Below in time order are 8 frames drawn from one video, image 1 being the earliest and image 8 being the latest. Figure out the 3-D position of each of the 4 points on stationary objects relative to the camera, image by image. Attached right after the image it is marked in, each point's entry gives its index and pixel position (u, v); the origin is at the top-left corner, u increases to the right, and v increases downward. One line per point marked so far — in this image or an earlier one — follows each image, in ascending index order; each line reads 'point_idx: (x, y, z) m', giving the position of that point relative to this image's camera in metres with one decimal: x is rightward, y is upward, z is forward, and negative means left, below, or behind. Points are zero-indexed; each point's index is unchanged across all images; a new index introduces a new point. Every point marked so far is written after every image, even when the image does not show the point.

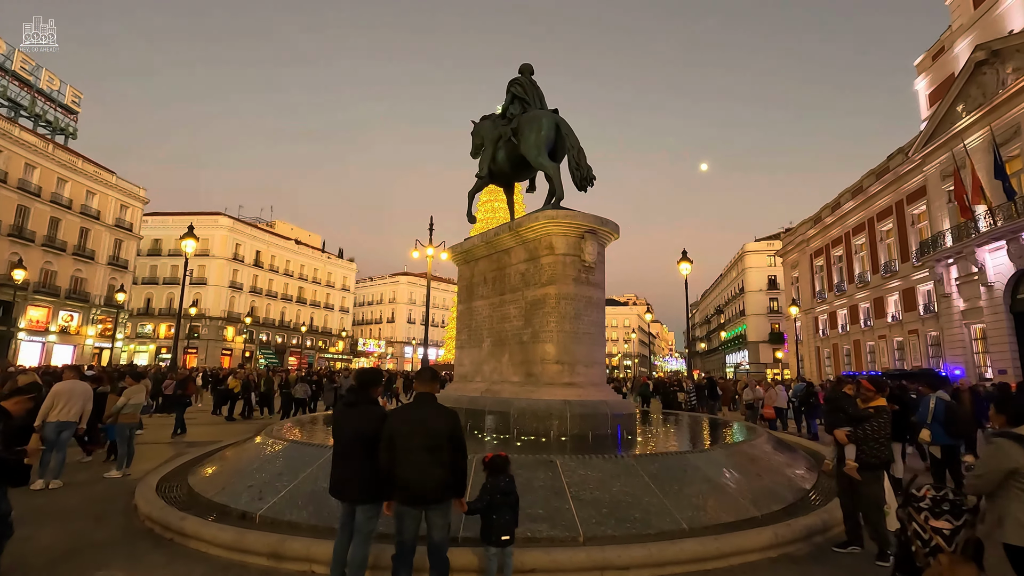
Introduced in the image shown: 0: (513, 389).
0: (0.0, -1.5, +8.1) m
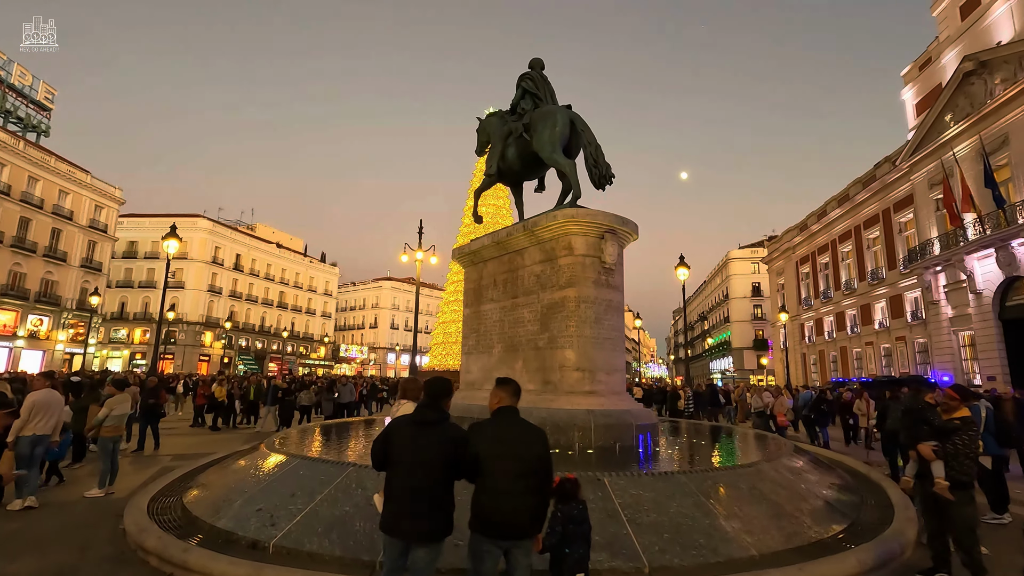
0: (+0.2, -1.6, +7.7) m
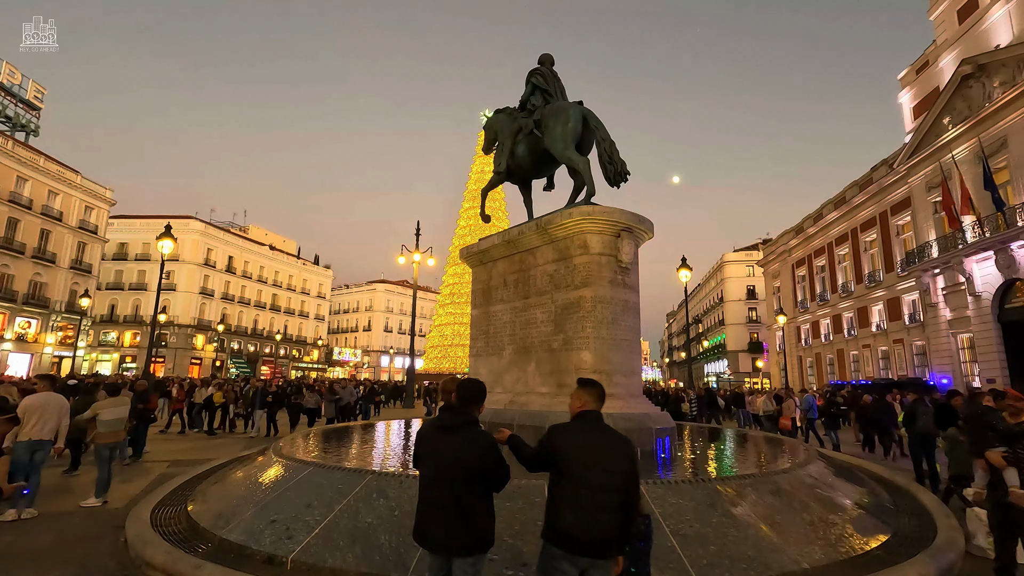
0: (+0.4, -1.6, +7.4) m
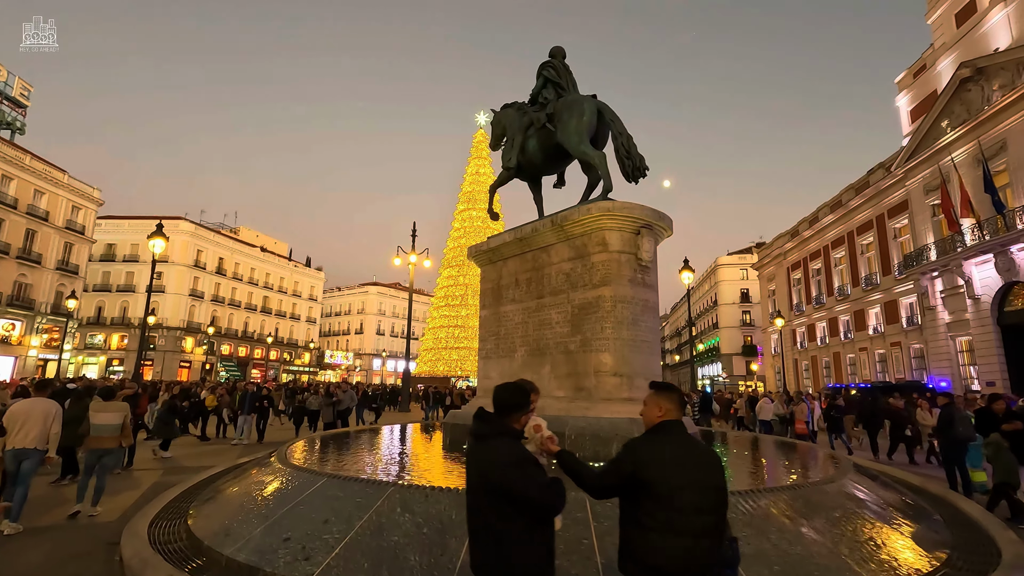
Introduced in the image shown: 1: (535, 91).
0: (+0.6, -1.6, +7.1) m
1: (+0.4, +3.4, +9.2) m
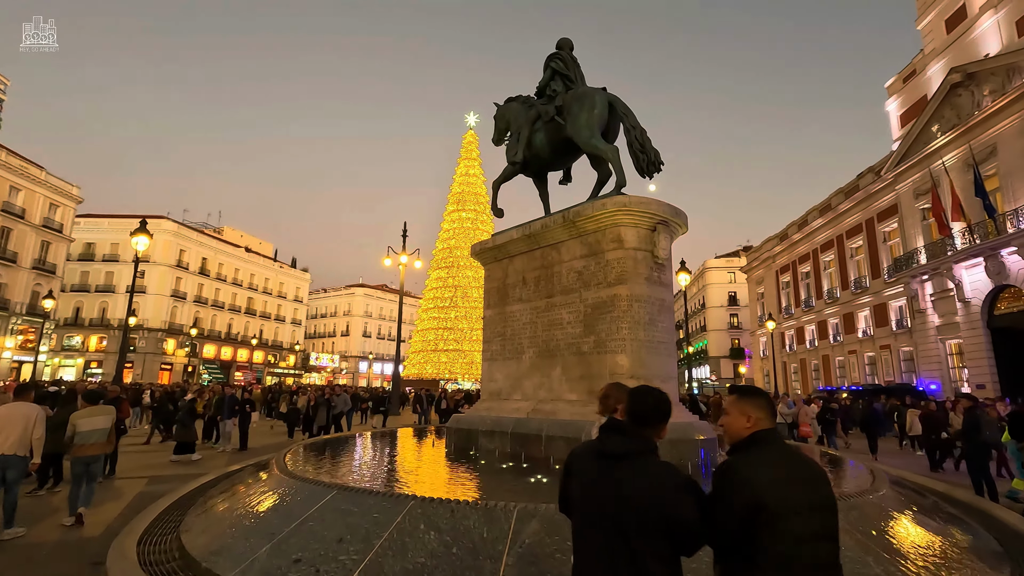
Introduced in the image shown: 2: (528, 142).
0: (+0.8, -1.5, +6.8) m
1: (+0.5, +3.4, +8.9) m
2: (+0.3, +2.4, +8.9) m
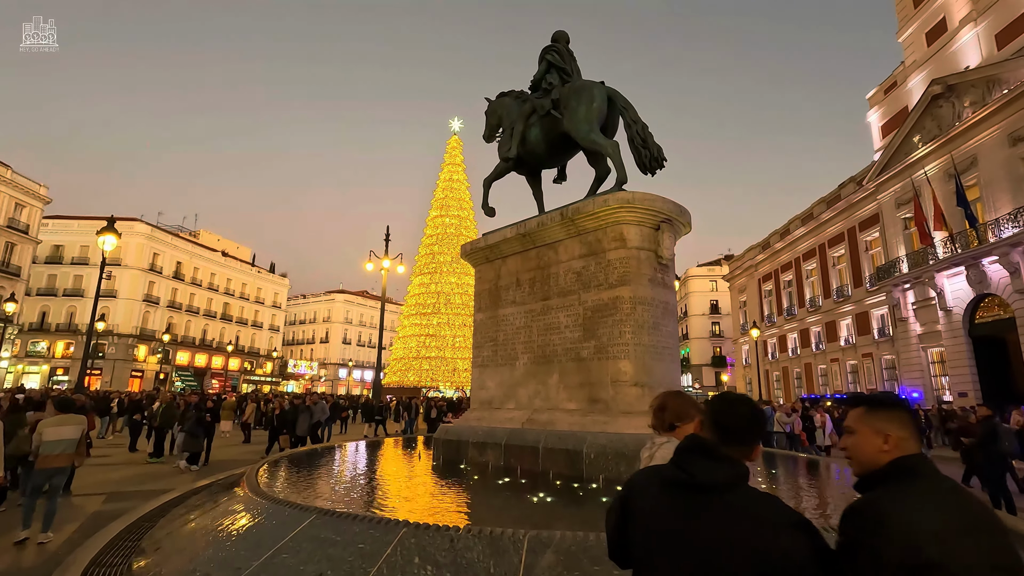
0: (+0.7, -1.5, +6.3) m
1: (+0.4, +3.4, +8.5) m
2: (+0.2, +2.4, +8.4) m
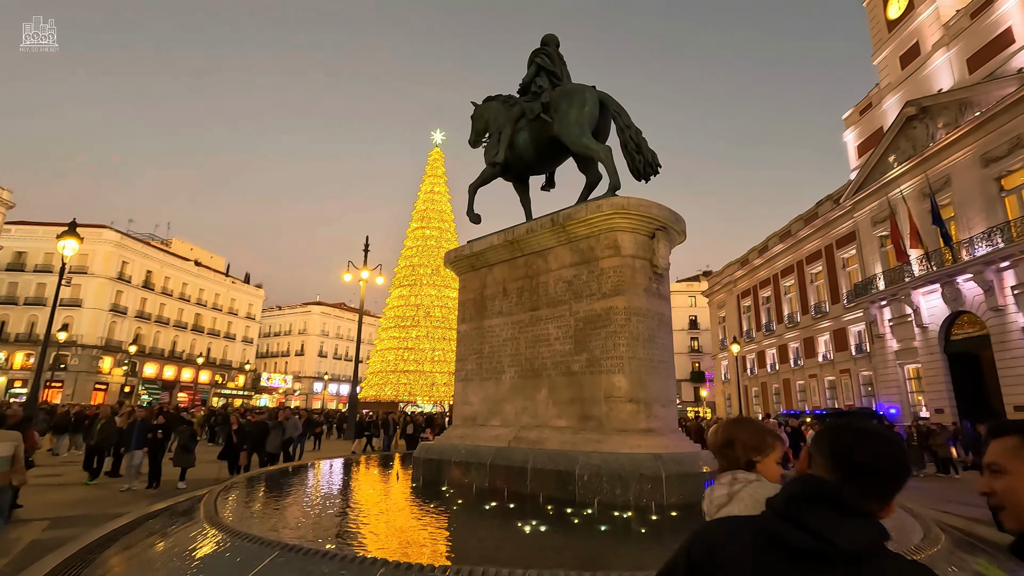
0: (+0.6, -1.7, +5.9) m
1: (+0.2, +3.2, +8.3) m
2: (0.0, +2.2, +8.1) m
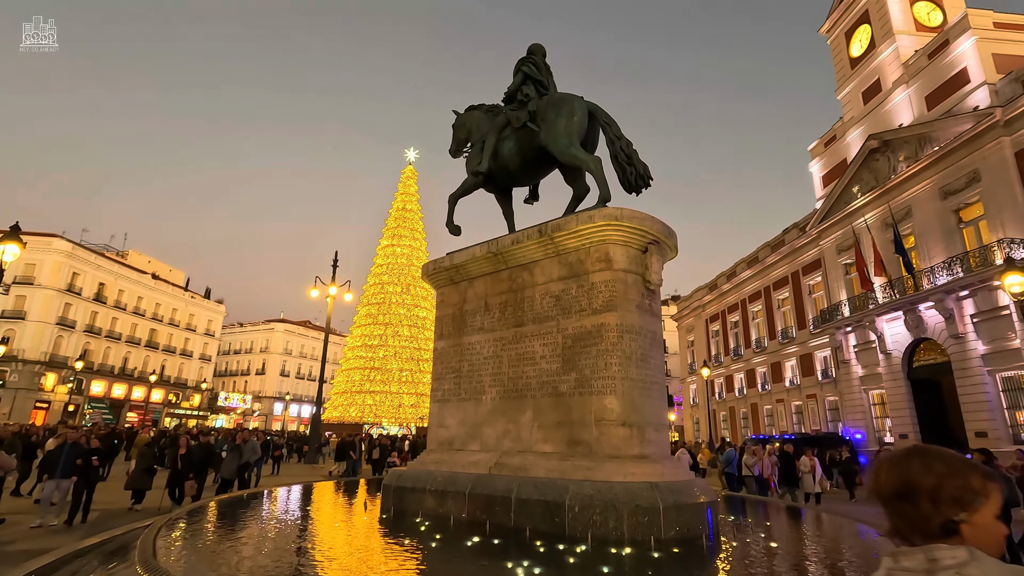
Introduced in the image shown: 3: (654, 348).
0: (+0.4, -1.8, +5.5) m
1: (0.0, +3.0, +8.0) m
2: (-0.3, +2.0, +7.8) m
3: (+1.6, -0.7, +5.8) m
